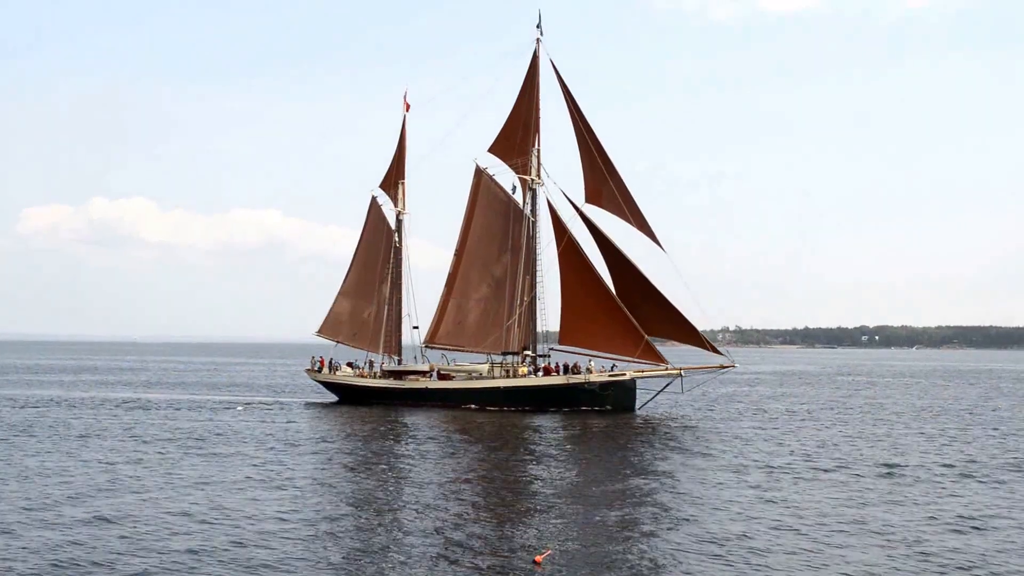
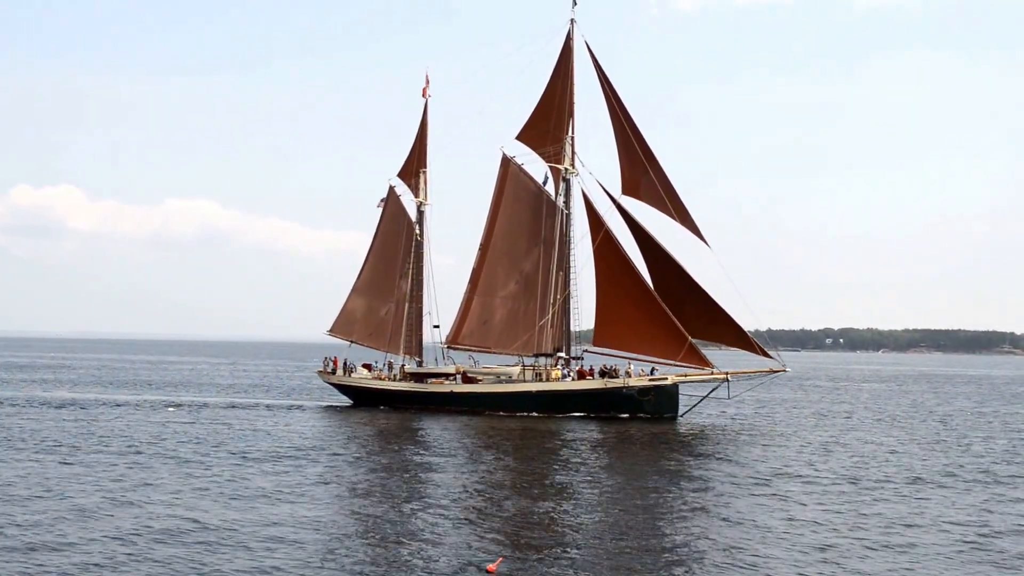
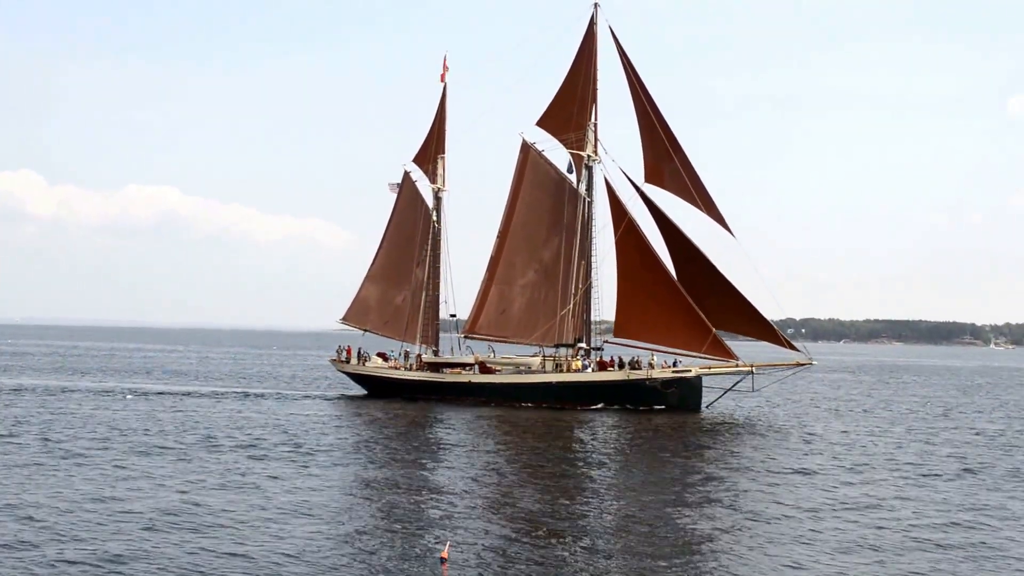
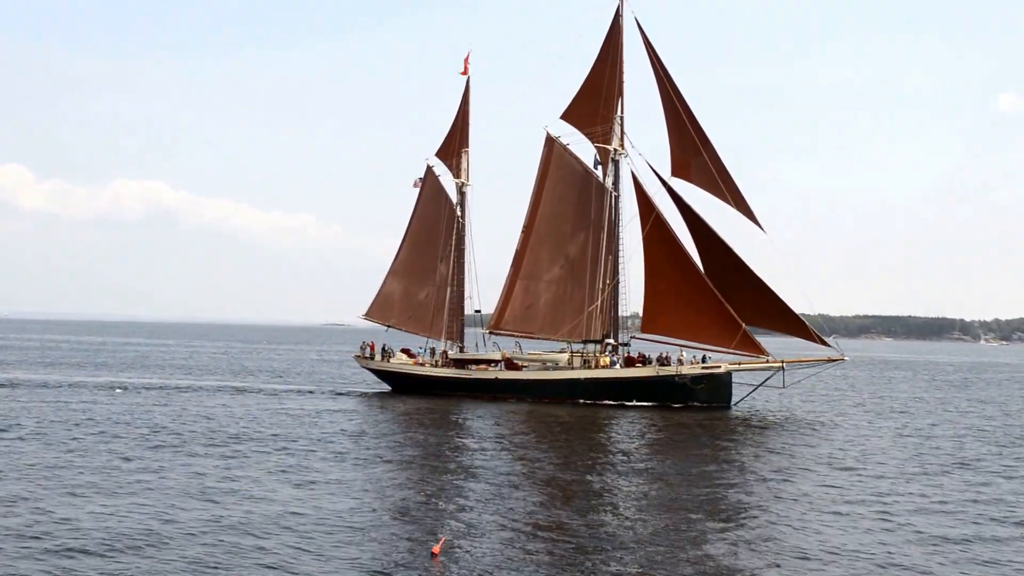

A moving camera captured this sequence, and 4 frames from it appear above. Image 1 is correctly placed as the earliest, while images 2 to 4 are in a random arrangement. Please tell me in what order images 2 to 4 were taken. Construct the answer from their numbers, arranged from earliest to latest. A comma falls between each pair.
2, 3, 4
